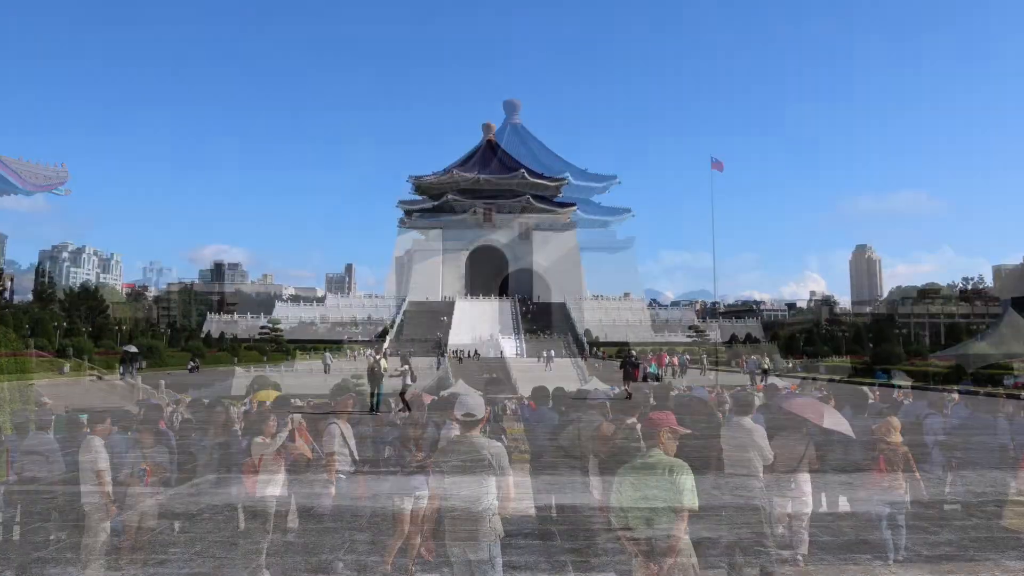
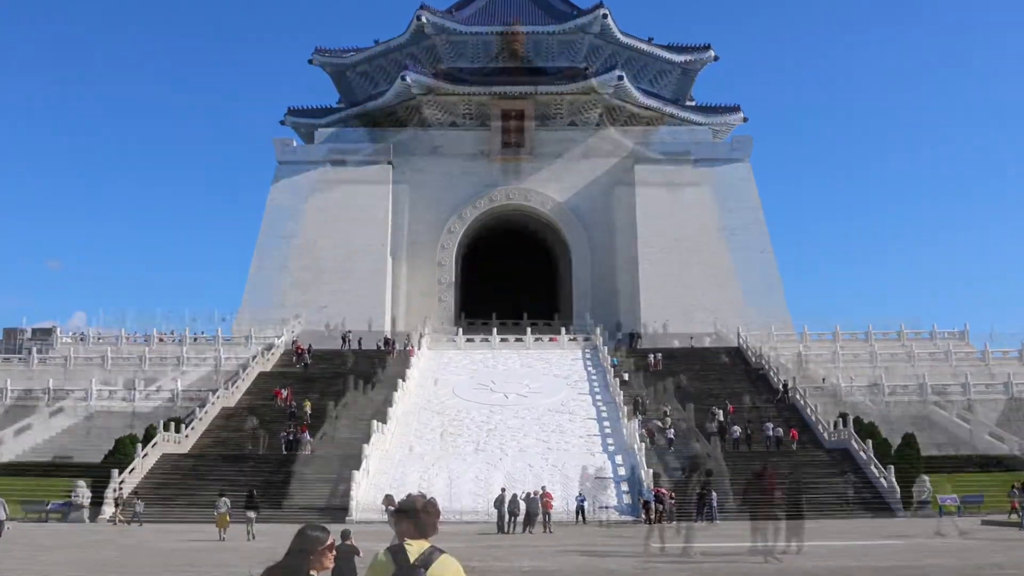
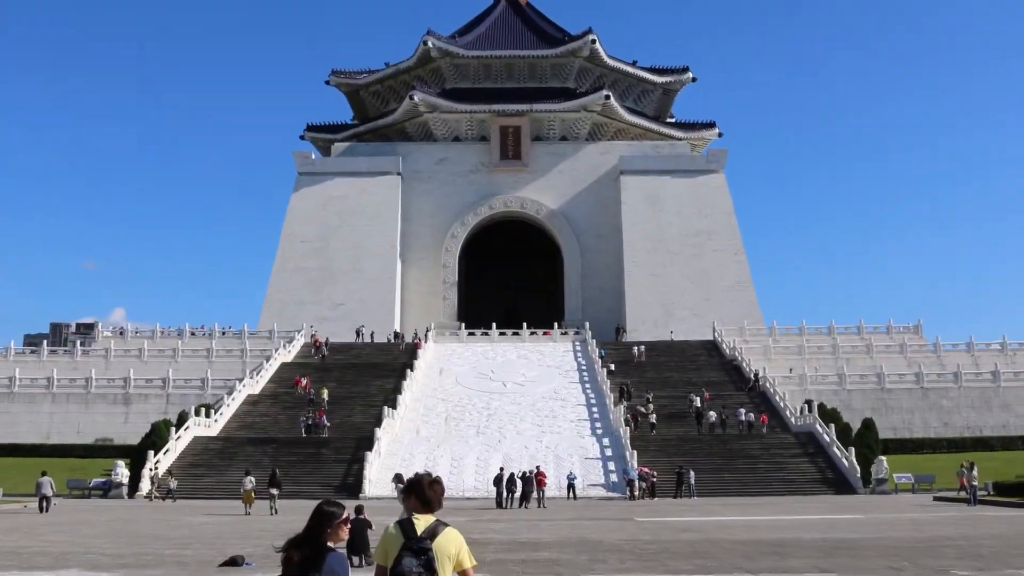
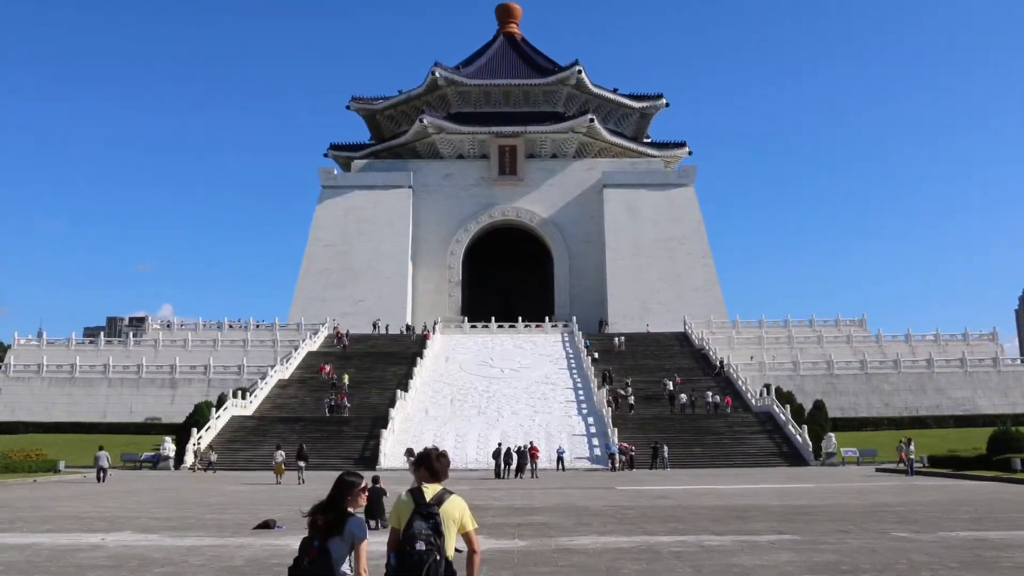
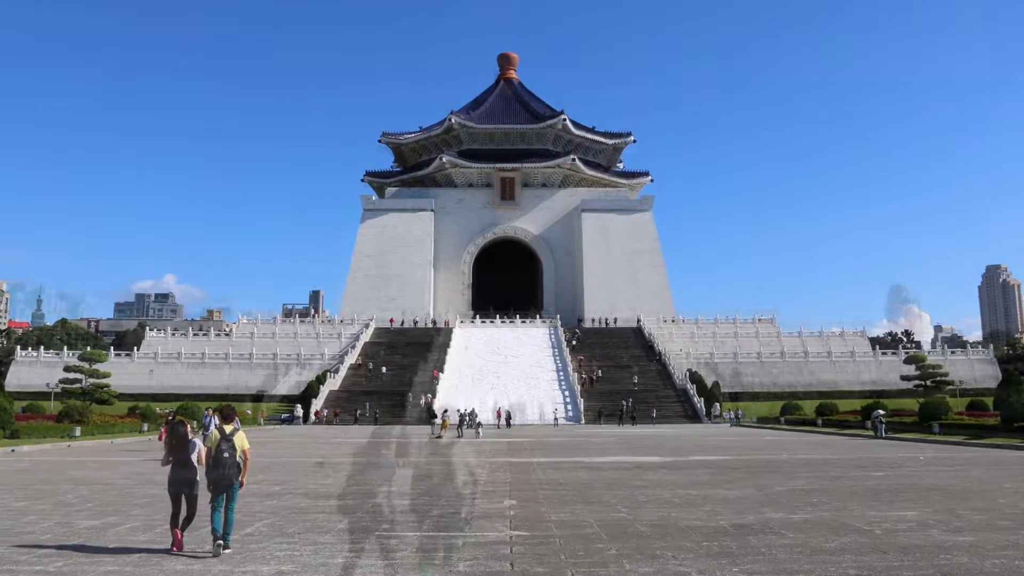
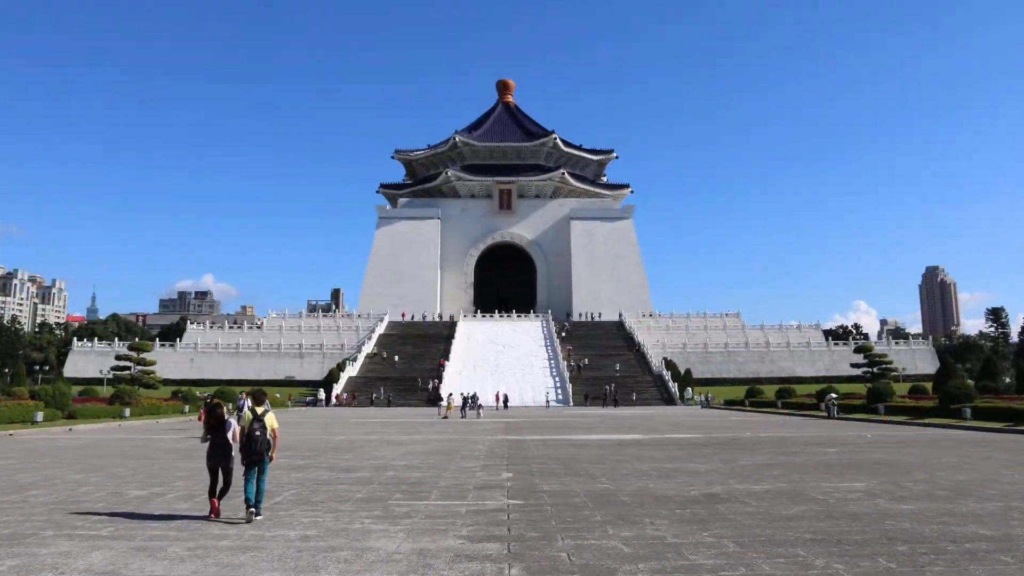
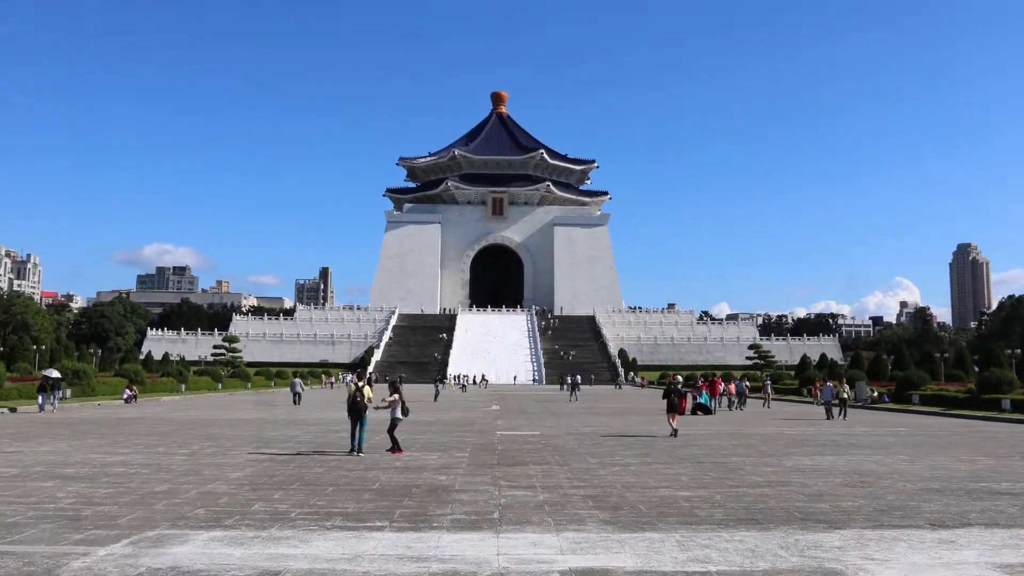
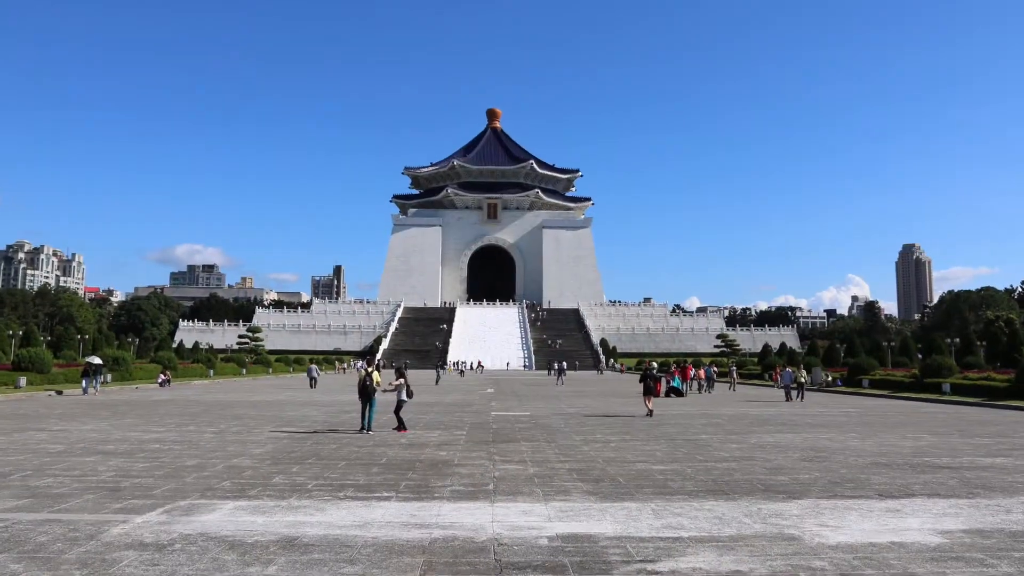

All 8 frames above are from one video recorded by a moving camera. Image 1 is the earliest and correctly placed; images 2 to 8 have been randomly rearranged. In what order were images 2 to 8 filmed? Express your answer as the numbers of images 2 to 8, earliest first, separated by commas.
8, 7, 6, 5, 4, 3, 2
